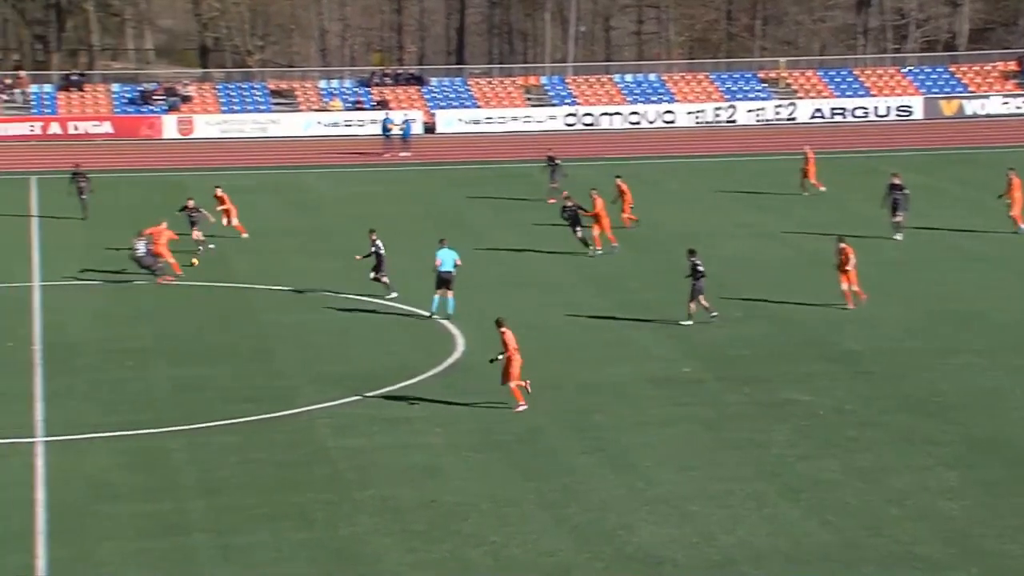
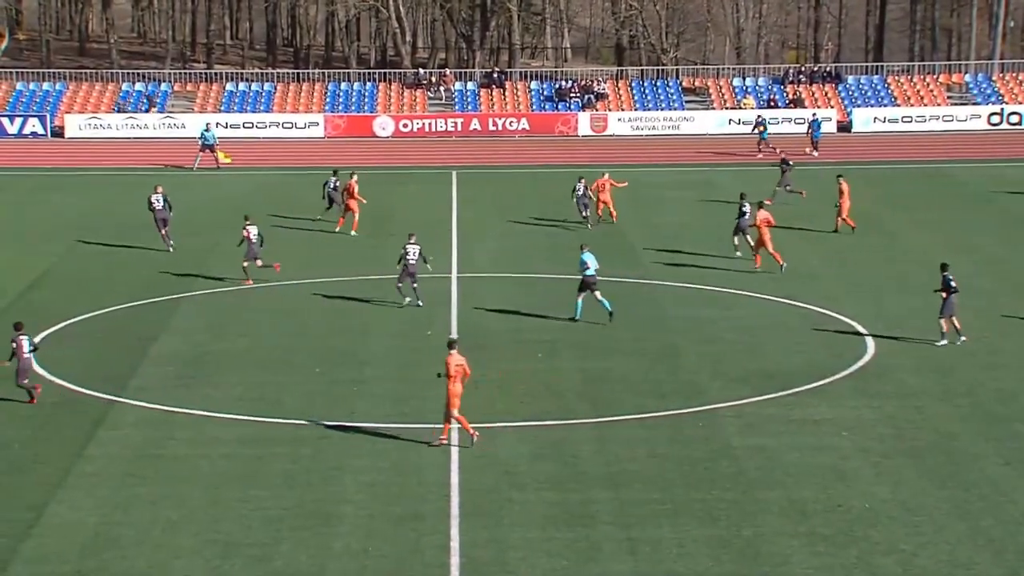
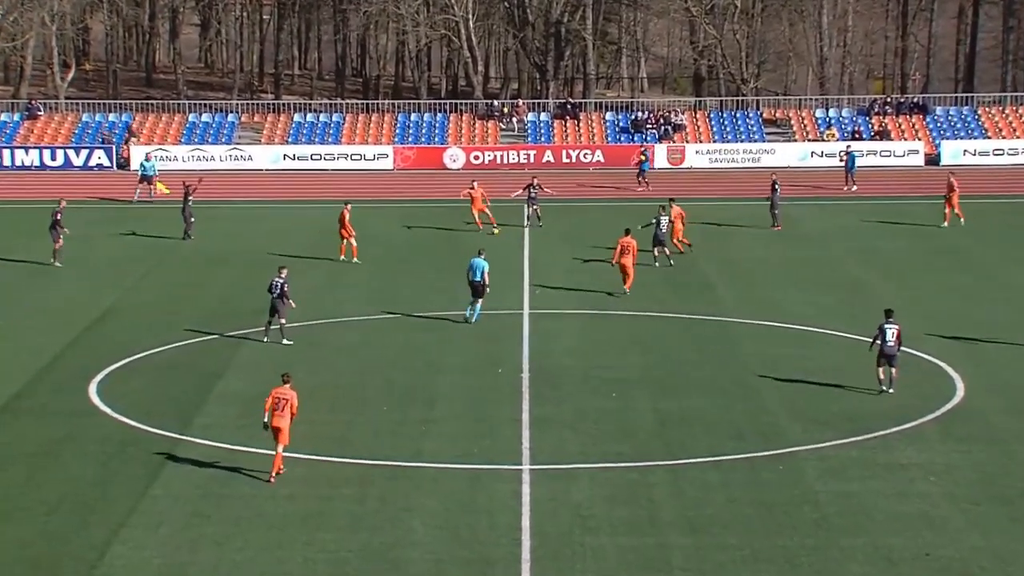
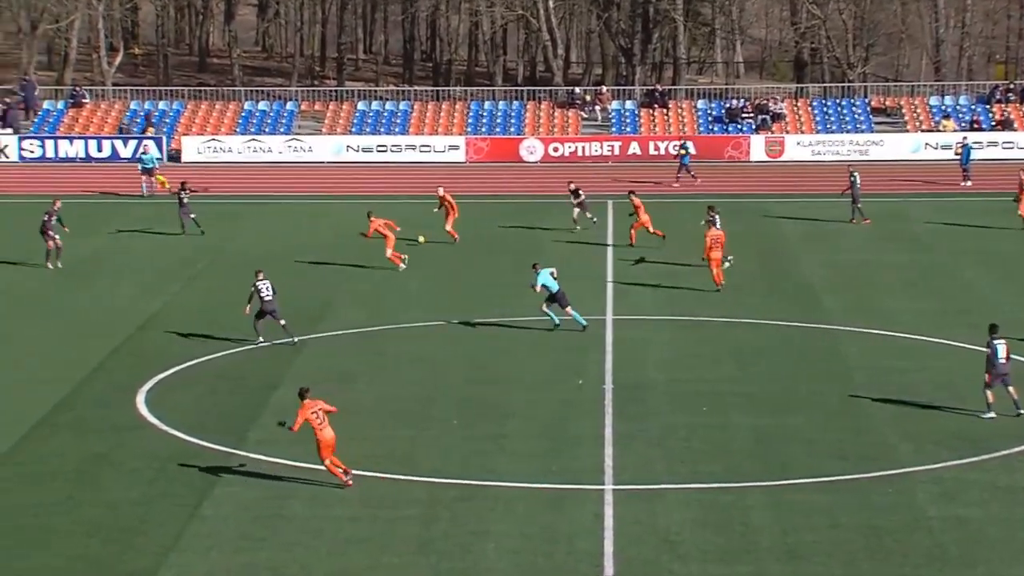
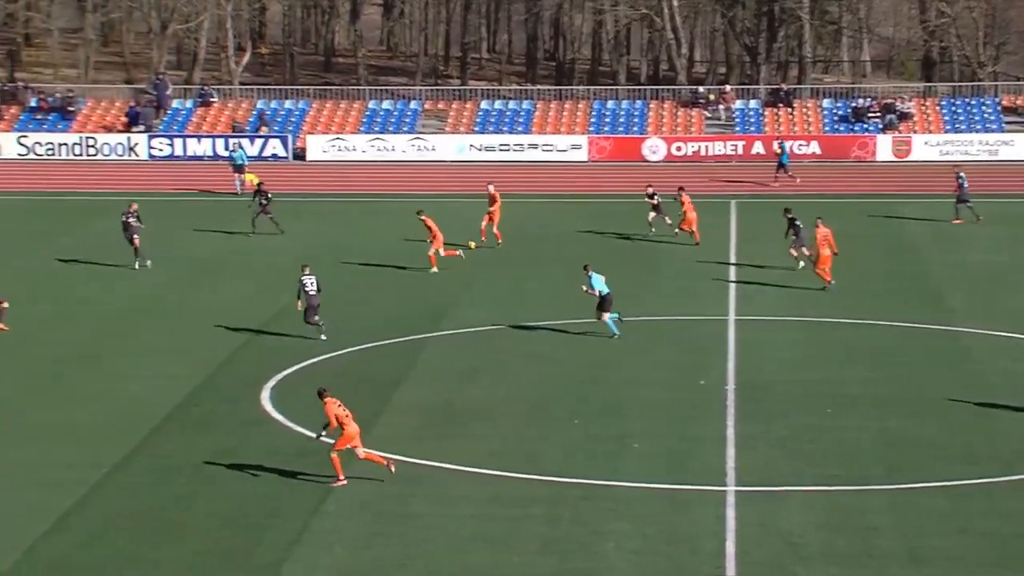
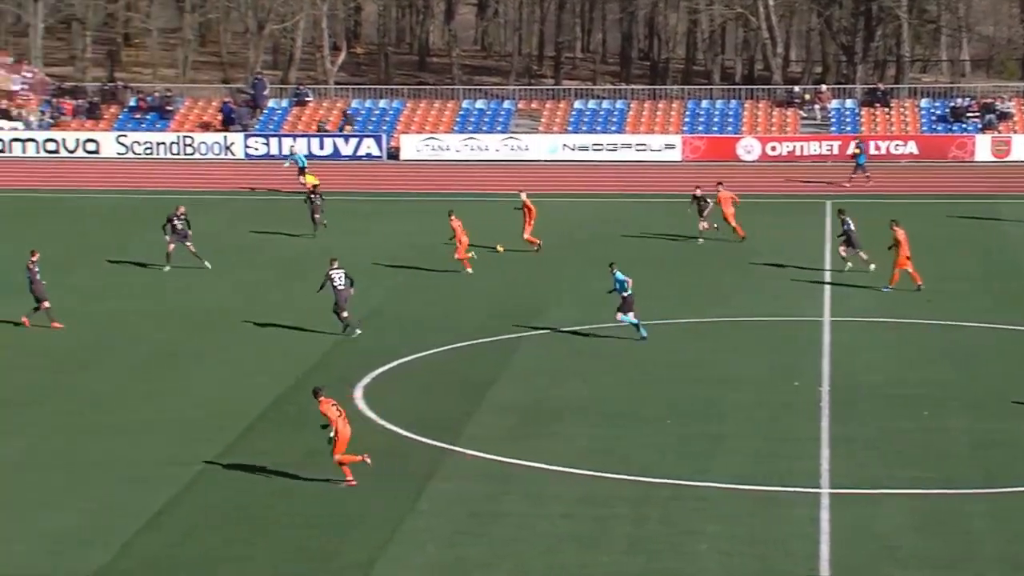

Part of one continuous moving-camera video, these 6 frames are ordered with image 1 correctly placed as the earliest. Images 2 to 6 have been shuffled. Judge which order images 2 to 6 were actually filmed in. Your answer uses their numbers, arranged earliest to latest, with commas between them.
2, 3, 4, 5, 6
